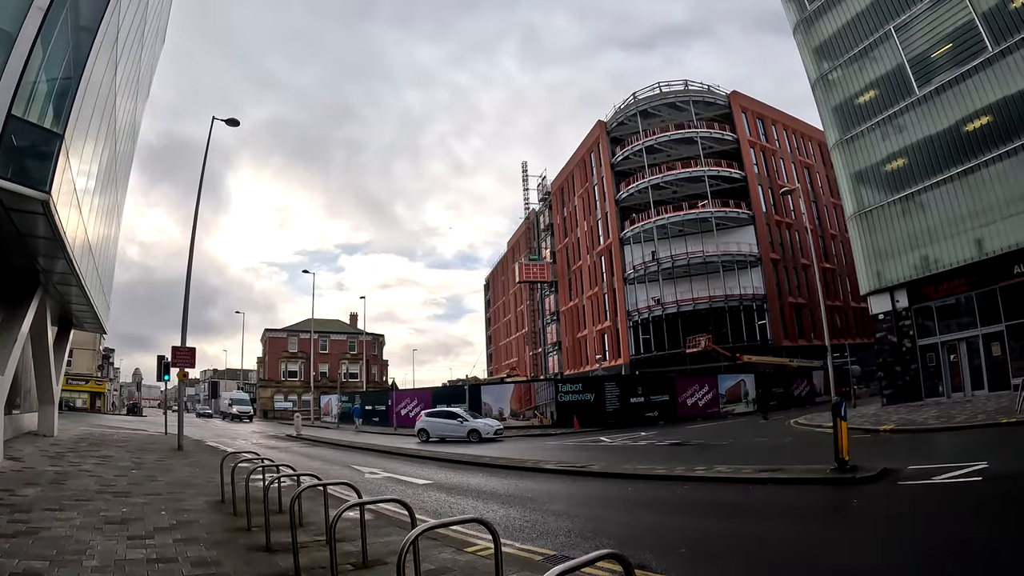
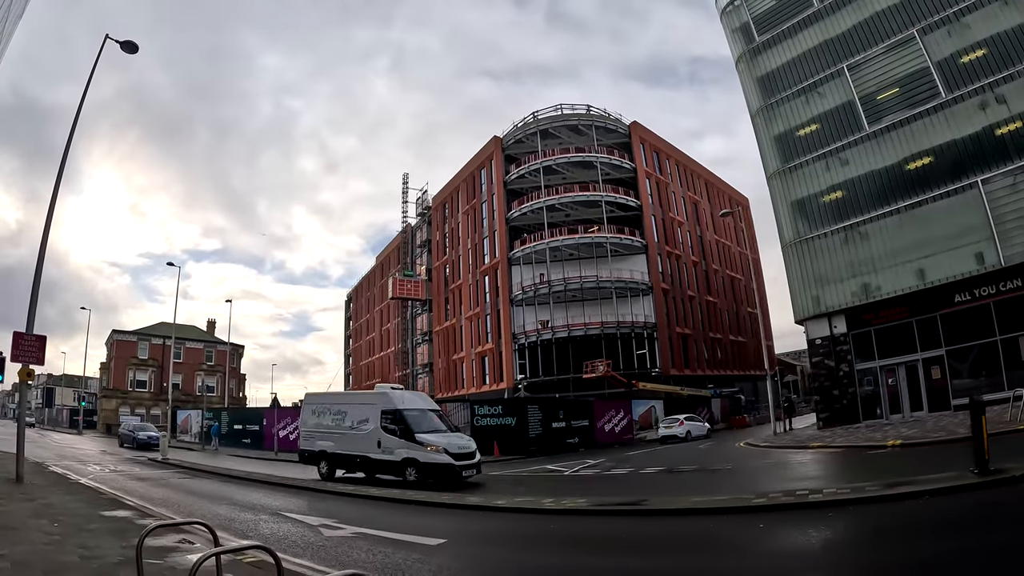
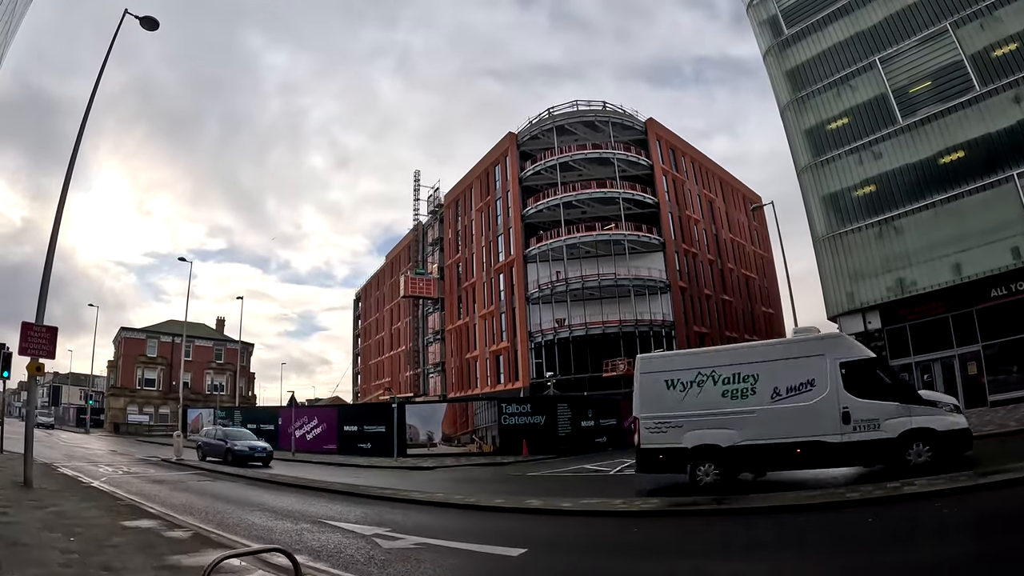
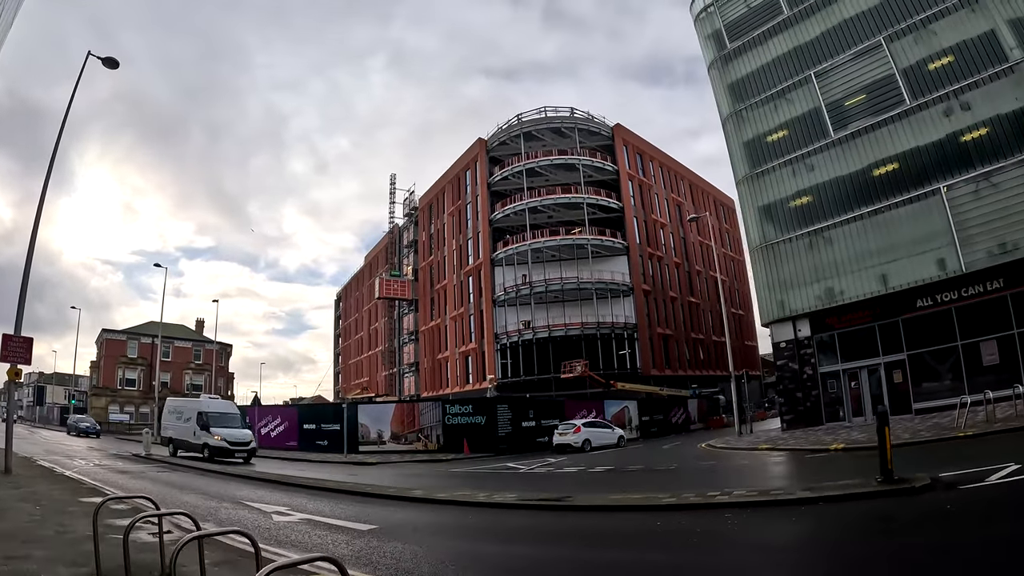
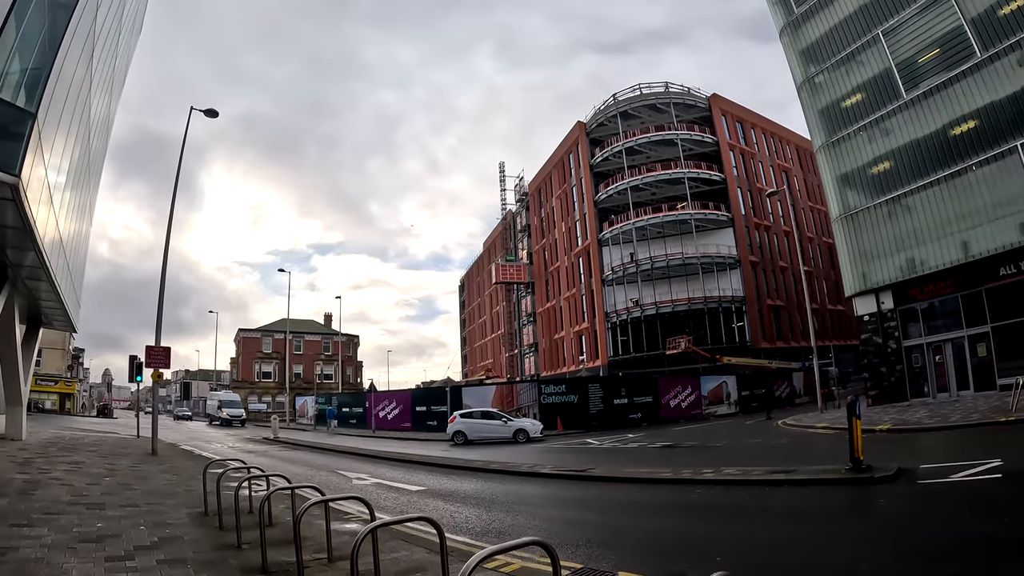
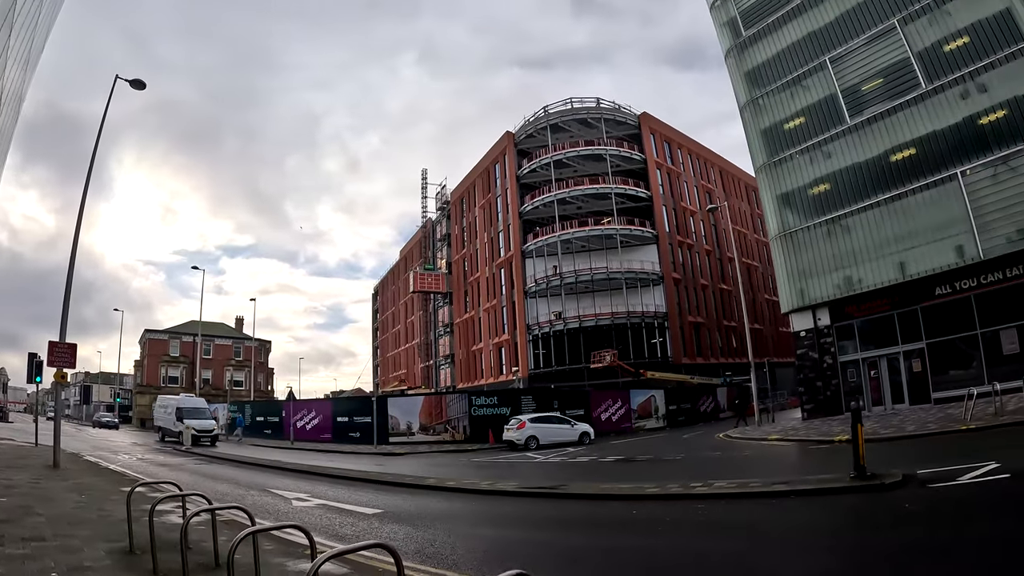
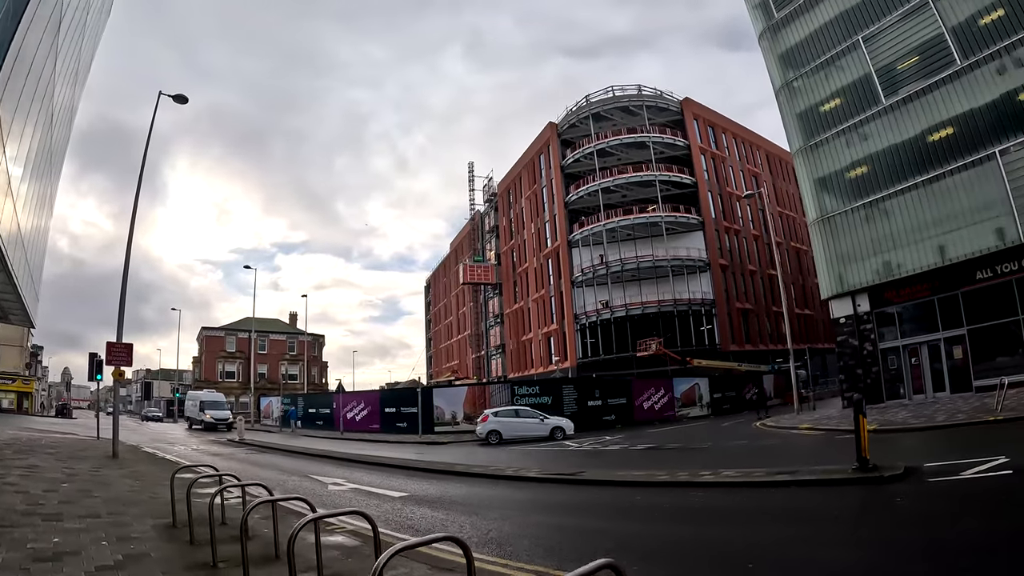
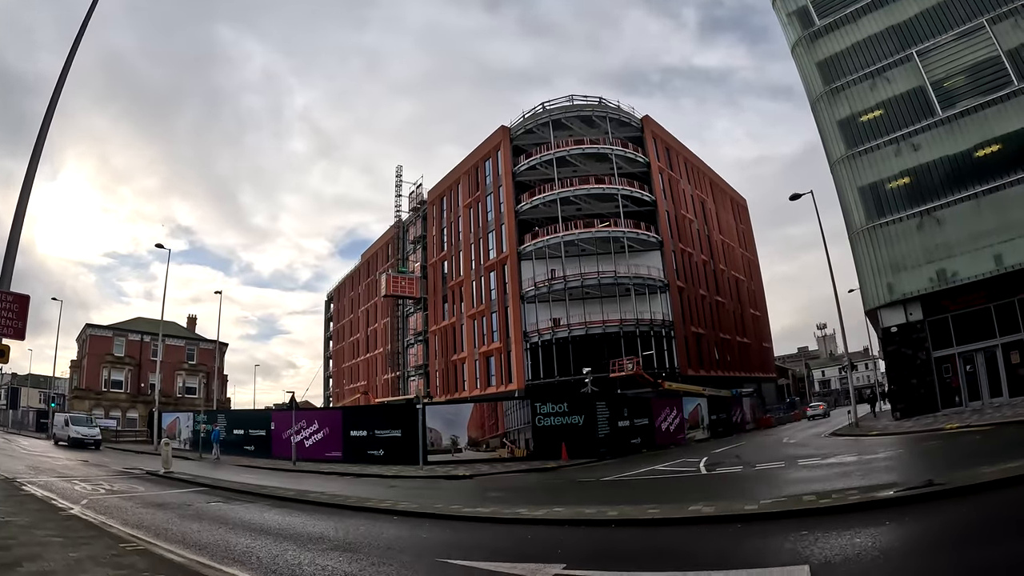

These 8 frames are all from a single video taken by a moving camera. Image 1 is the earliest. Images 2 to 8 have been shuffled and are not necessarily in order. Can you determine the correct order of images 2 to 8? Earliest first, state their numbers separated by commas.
5, 7, 6, 4, 2, 3, 8
